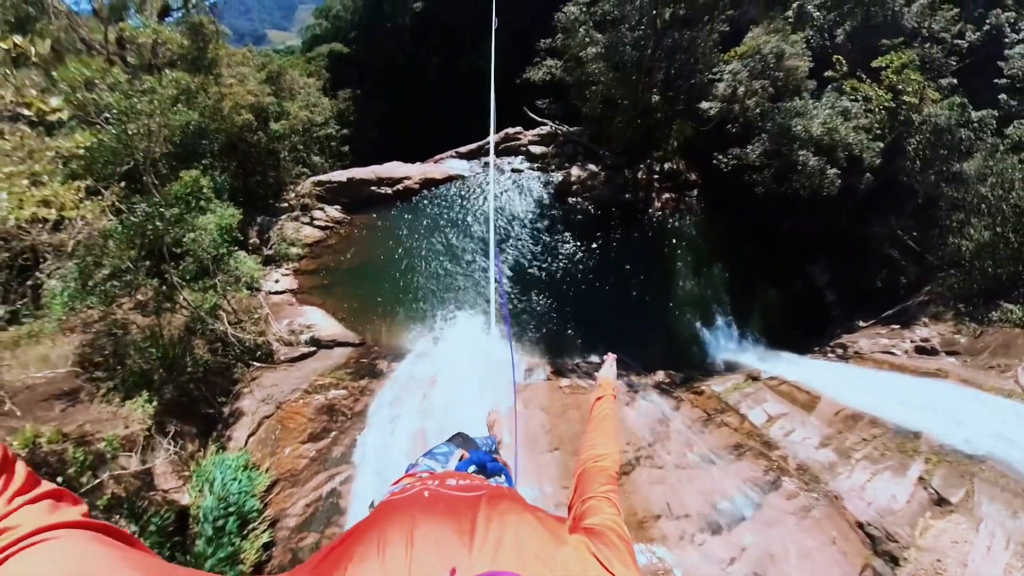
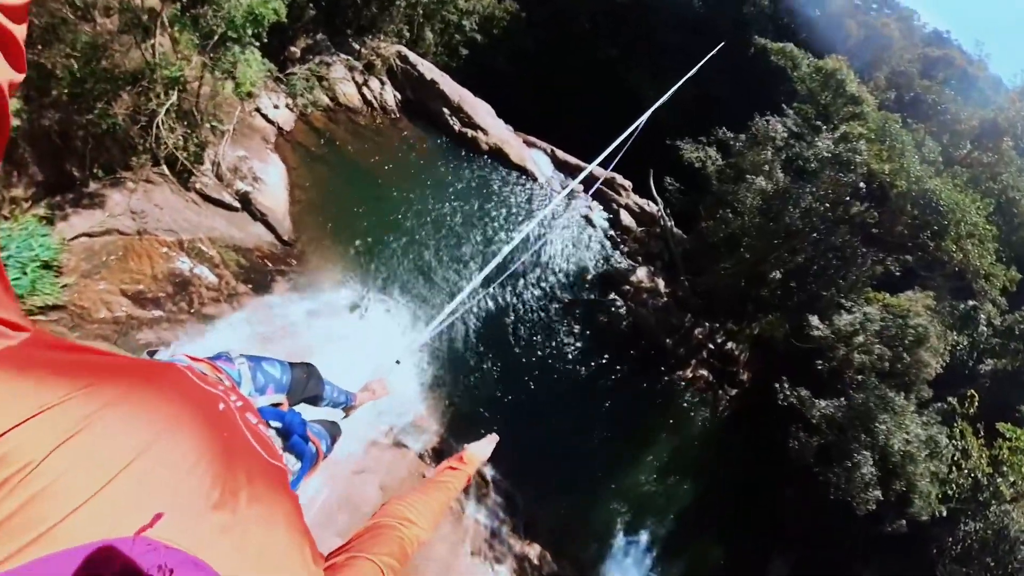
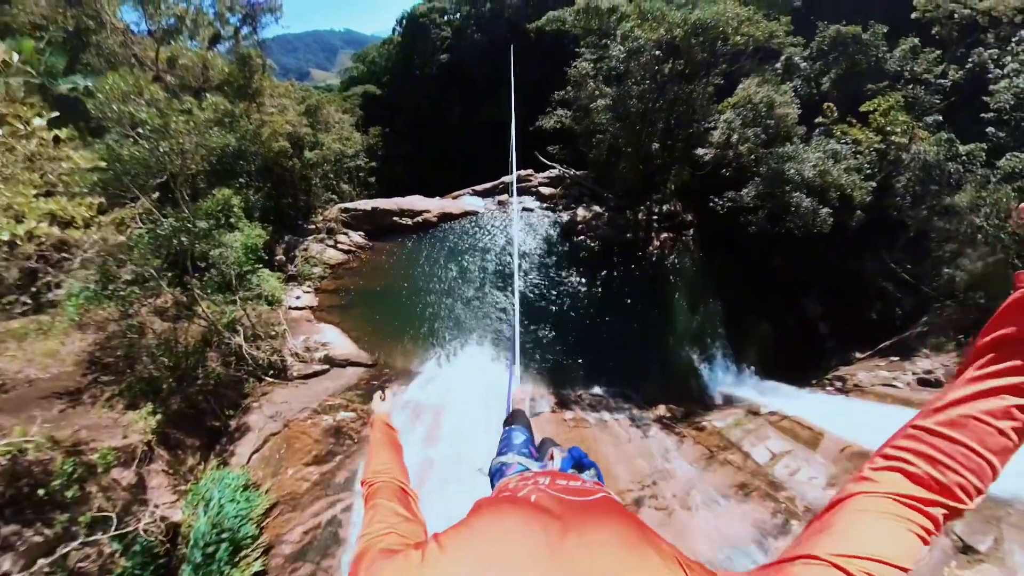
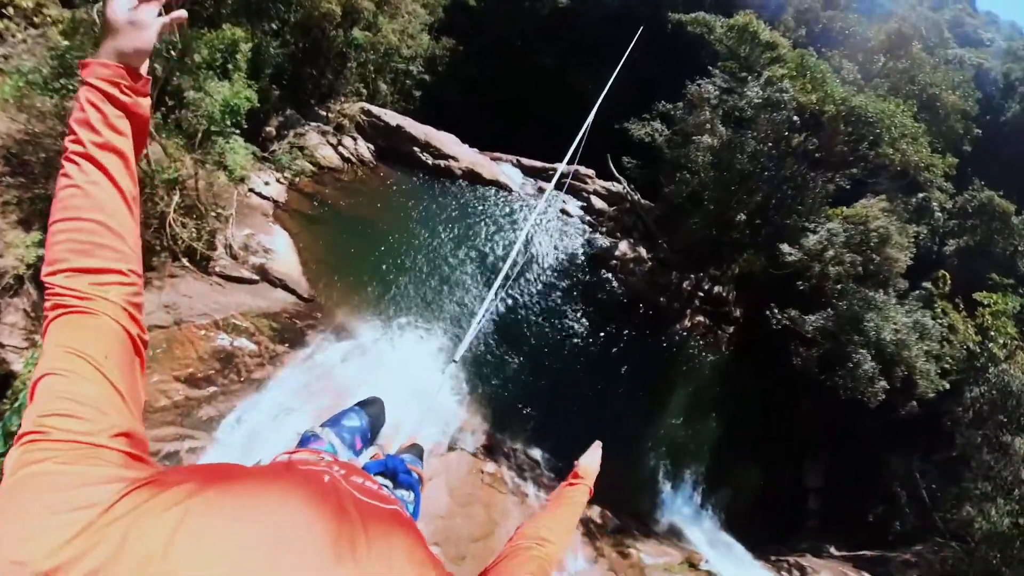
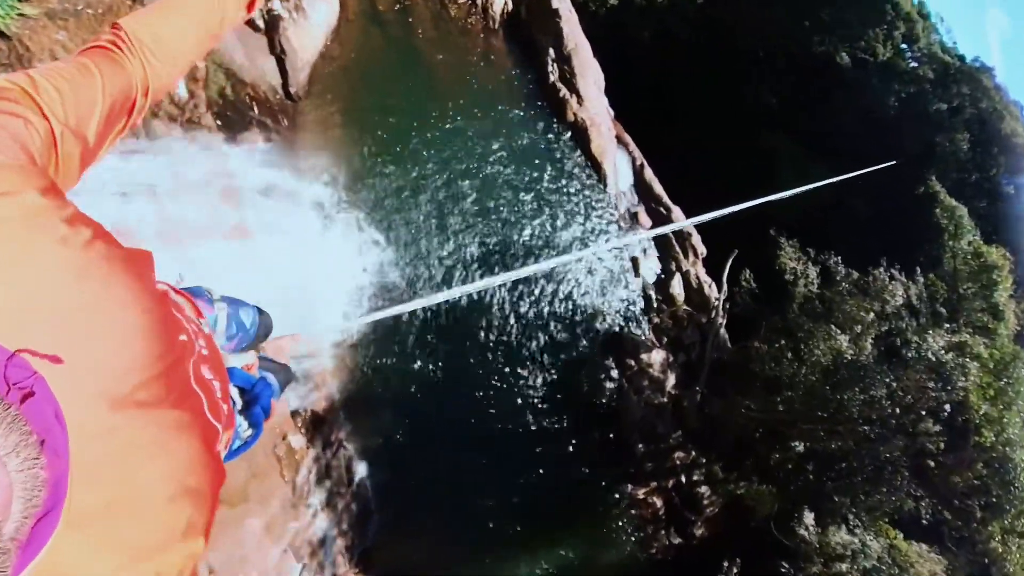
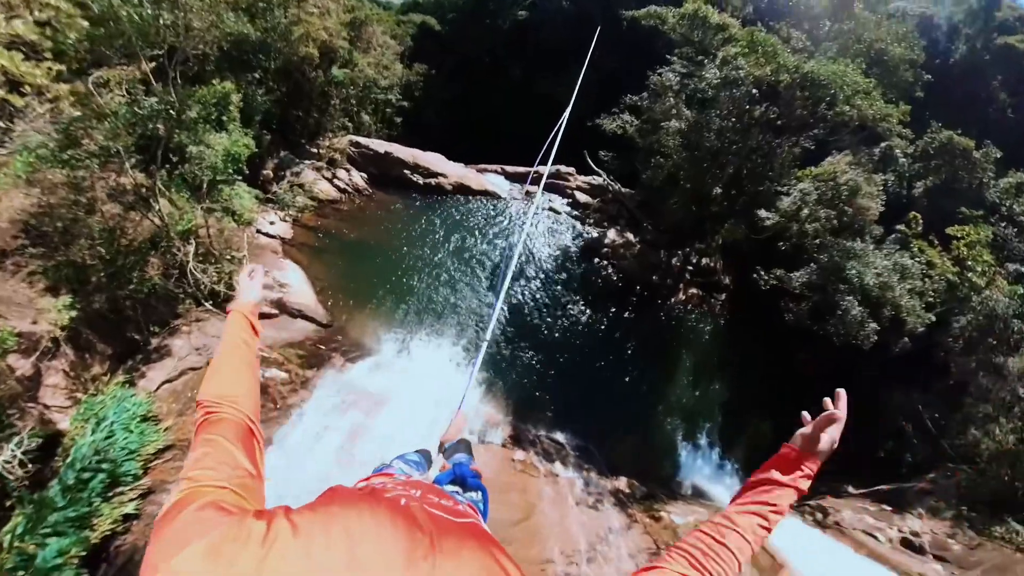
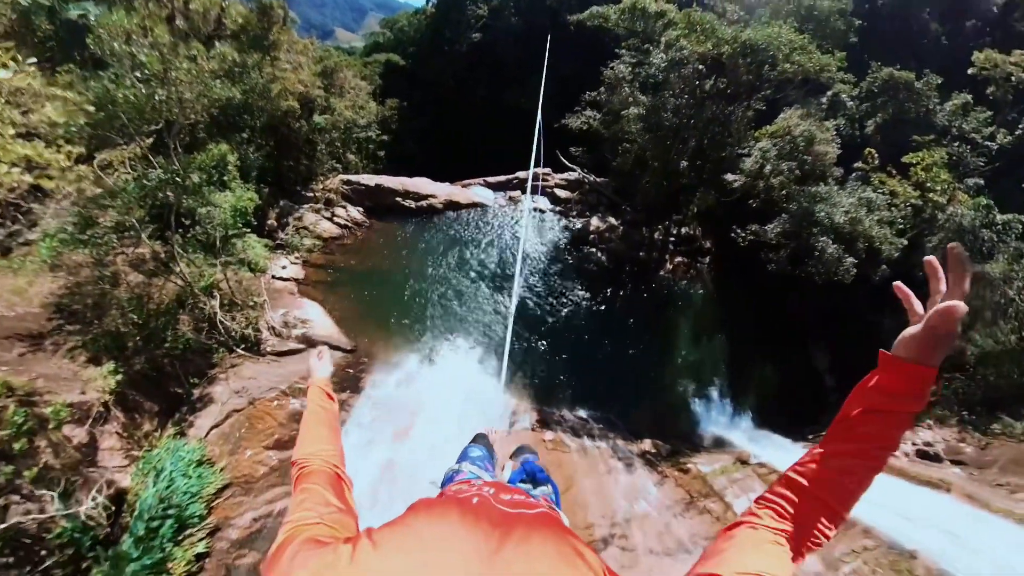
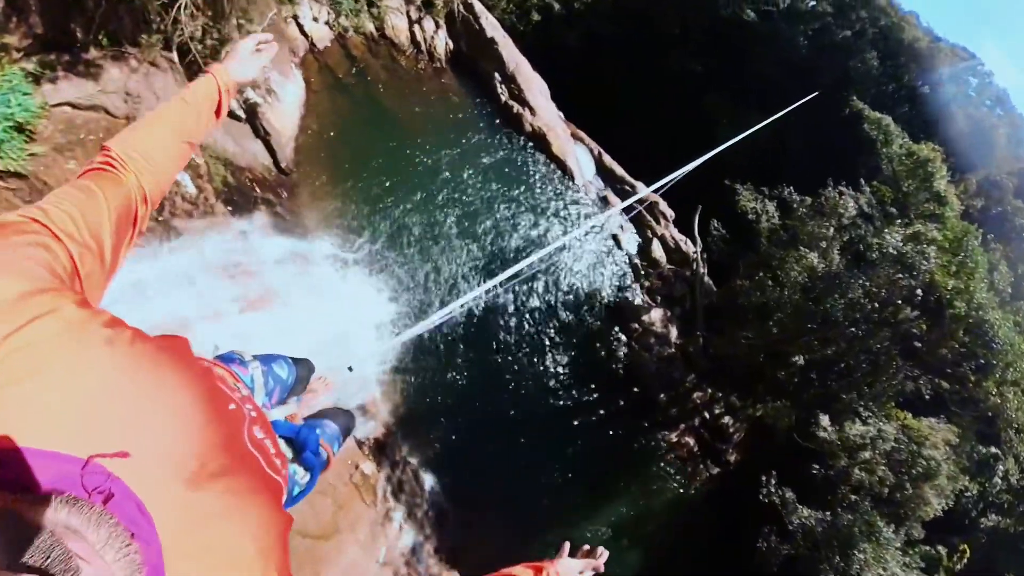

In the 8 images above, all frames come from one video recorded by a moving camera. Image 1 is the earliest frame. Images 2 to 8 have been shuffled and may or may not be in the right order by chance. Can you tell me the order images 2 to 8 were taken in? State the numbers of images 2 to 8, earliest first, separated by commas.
3, 7, 6, 4, 2, 8, 5
